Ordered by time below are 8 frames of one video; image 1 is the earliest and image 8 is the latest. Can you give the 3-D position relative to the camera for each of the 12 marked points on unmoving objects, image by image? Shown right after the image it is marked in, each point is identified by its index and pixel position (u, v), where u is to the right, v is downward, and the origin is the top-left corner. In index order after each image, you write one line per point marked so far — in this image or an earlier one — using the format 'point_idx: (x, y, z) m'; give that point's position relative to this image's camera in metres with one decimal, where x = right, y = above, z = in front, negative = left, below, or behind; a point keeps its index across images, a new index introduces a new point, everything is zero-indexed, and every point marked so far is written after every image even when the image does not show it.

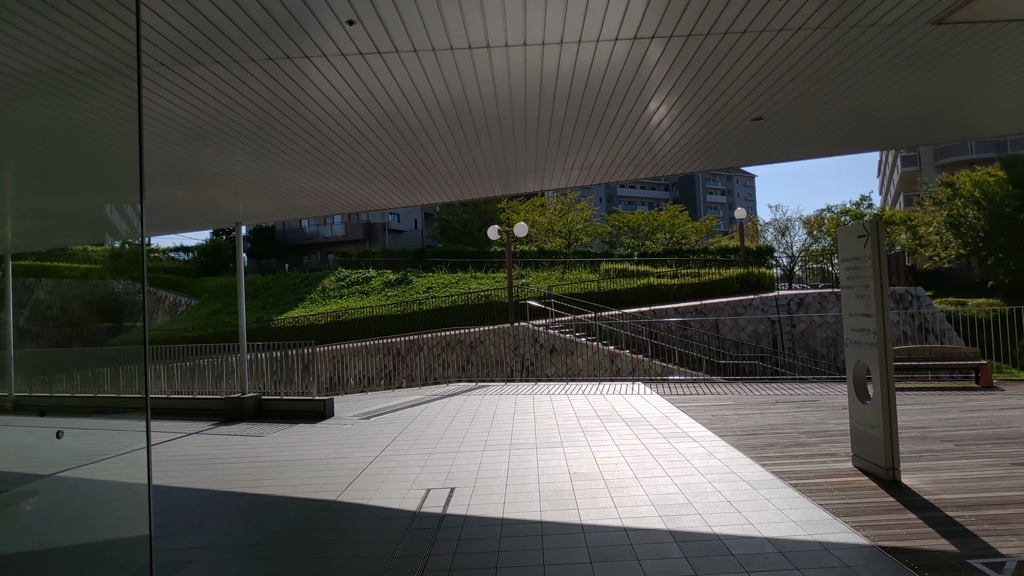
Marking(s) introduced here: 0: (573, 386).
0: (+0.8, -1.4, +9.9) m
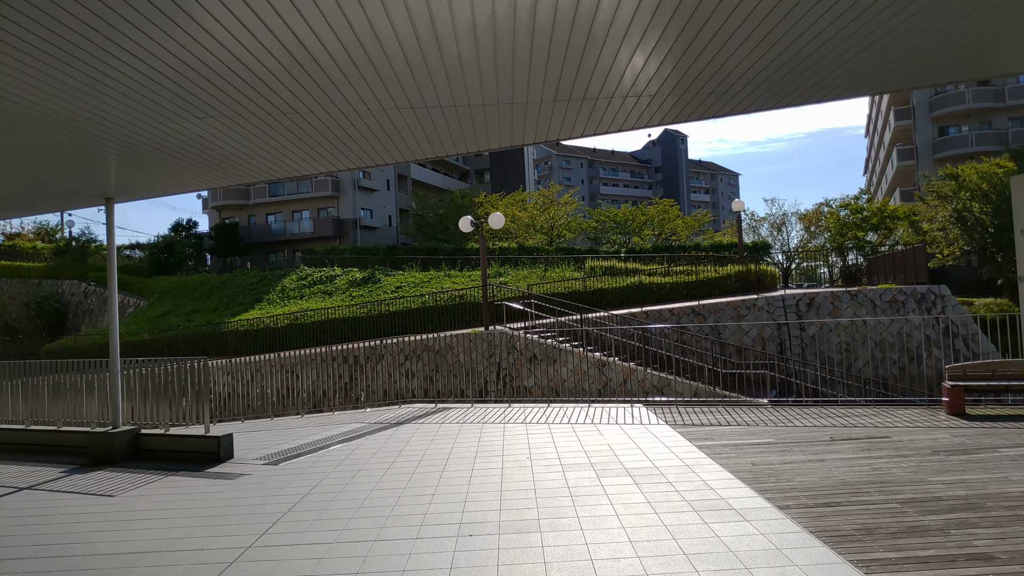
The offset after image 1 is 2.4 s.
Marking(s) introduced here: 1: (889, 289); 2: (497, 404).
0: (+0.4, -1.4, +7.9) m
1: (+8.1, 0.0, +15.4) m
2: (-0.2, -1.4, +8.6) m
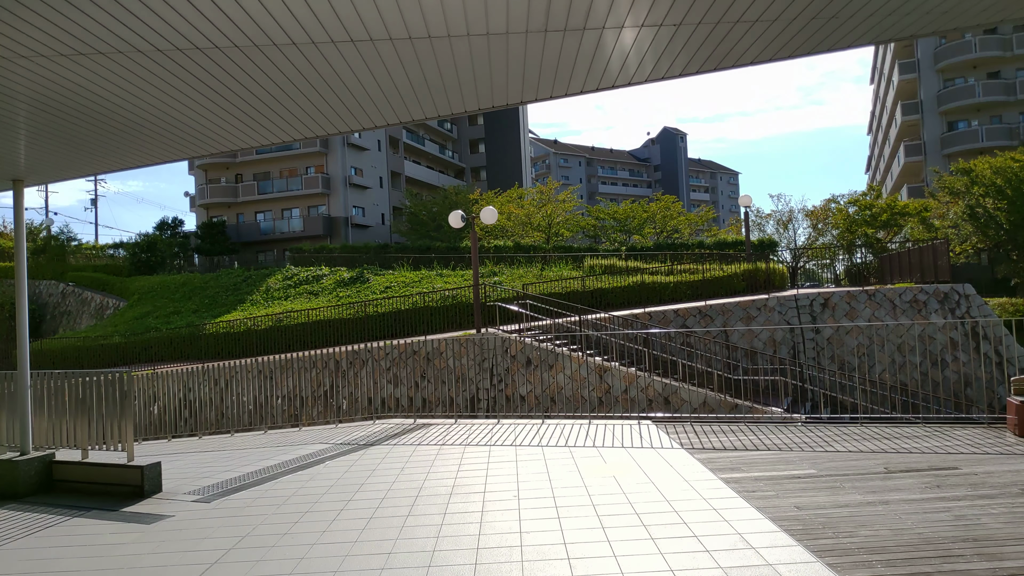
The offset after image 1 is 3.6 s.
0: (+0.3, -1.3, +6.8) m
1: (+7.9, 0.0, +14.3) m
2: (-0.3, -1.4, +7.5) m
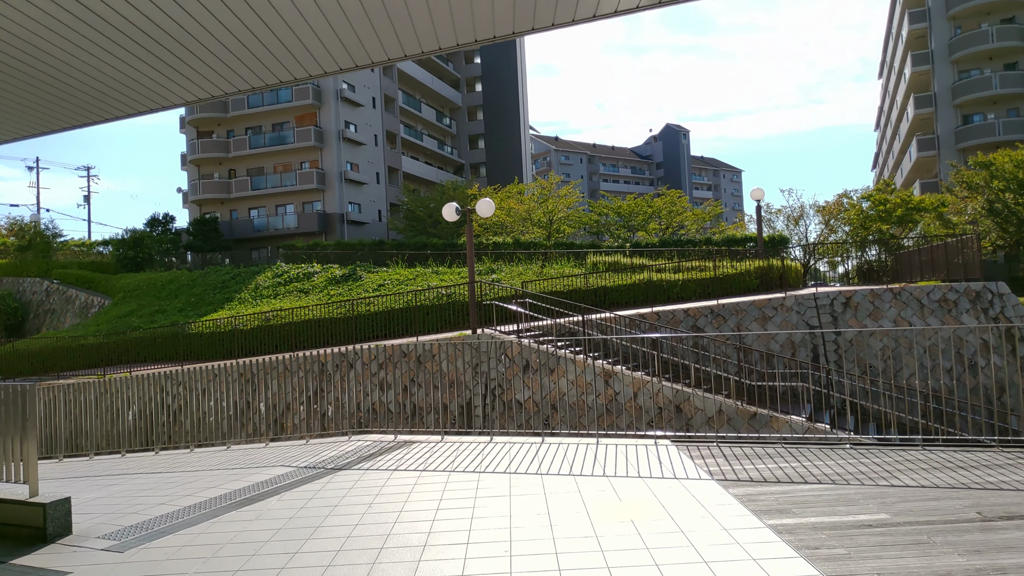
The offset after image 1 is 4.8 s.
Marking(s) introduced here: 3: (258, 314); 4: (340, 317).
0: (+0.3, -1.3, +5.9) m
1: (+7.9, 0.0, +13.4) m
2: (-0.3, -1.4, +6.6) m
3: (-6.2, -0.6, +17.7) m
4: (-4.0, -0.7, +16.9) m
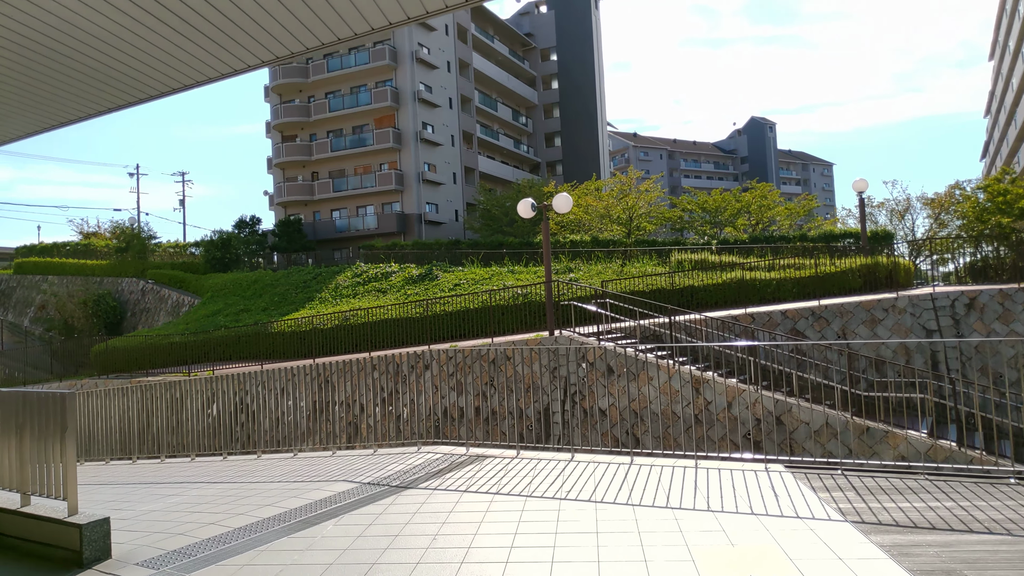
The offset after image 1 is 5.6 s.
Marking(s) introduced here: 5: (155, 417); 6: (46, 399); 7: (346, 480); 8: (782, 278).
0: (+0.9, -1.3, +5.1) m
1: (+9.3, 0.0, +11.8) m
2: (+0.3, -1.4, +5.9) m
3: (-4.3, -0.6, +17.7) m
4: (-2.2, -0.7, +16.6) m
5: (-4.9, -1.8, +9.8) m
6: (-2.5, -0.6, +3.9) m
7: (-1.3, -1.5, +5.5) m
8: (+5.9, +0.2, +15.7) m
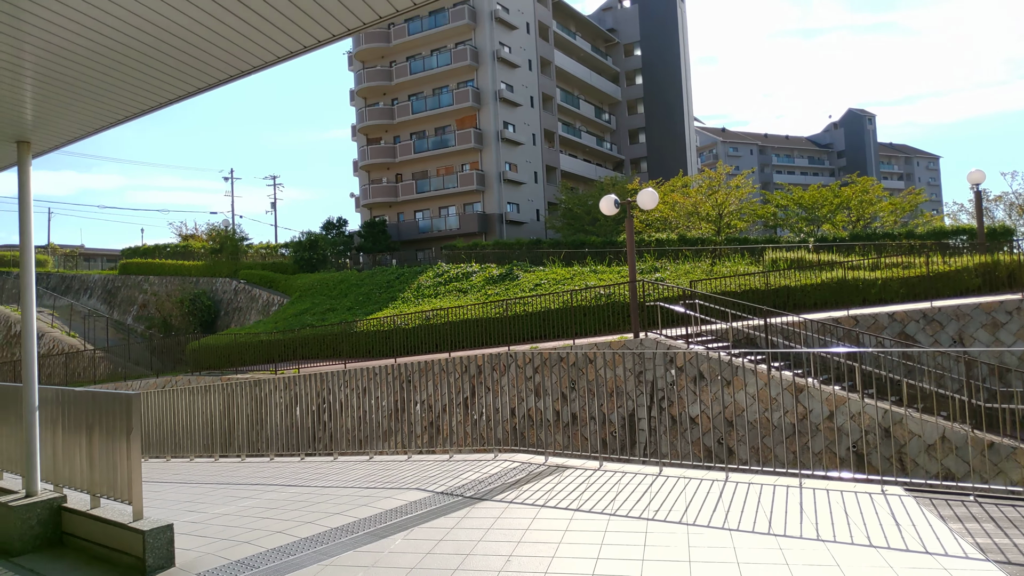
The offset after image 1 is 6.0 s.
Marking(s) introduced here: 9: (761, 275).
0: (+1.4, -1.3, +4.6) m
1: (+10.5, 0.0, +10.3) m
2: (+1.0, -1.4, +5.5) m
3: (-2.3, -0.6, +17.7) m
4: (-0.3, -0.7, +16.4) m
5: (-3.8, -1.8, +10.0) m
6: (-2.1, -0.6, +3.8) m
7: (-0.7, -1.5, +5.3) m
8: (+7.6, +0.2, +14.5) m
9: (+5.2, +0.3, +14.8) m
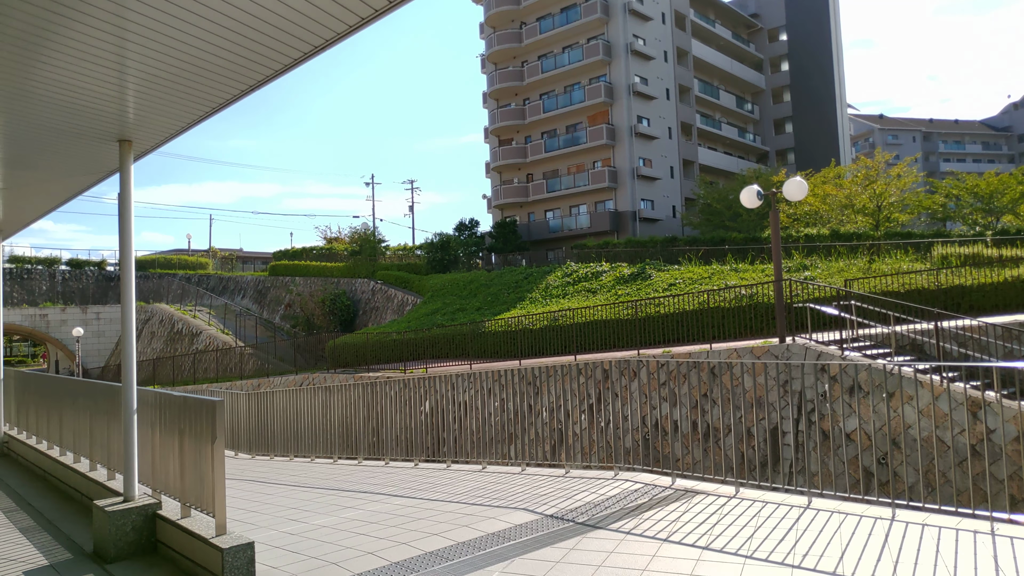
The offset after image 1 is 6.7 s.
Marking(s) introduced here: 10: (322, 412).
0: (+2.1, -1.3, +3.8) m
1: (+12.0, 0.0, +7.6) m
2: (+1.8, -1.4, +4.7) m
3: (+0.8, -0.6, +17.3) m
4: (+2.5, -0.7, +15.6) m
5: (-2.1, -1.8, +10.0) m
6: (-1.6, -0.6, +3.6) m
7: (+0.1, -1.5, +4.8) m
8: (+9.9, +0.2, +12.4) m
9: (+7.6, +0.3, +13.1) m
10: (-2.8, -1.8, +10.6) m
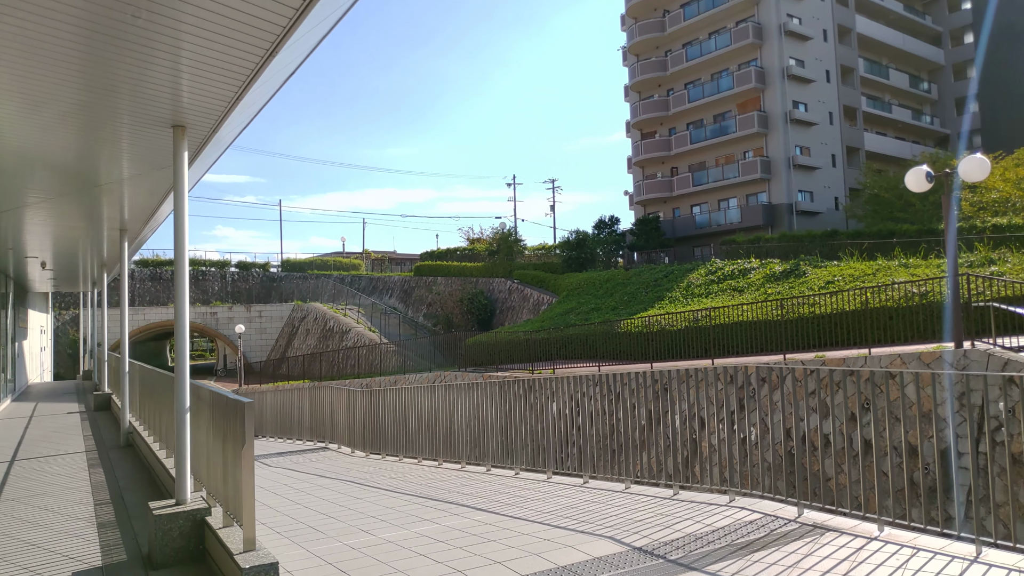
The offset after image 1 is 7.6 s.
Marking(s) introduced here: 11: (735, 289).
0: (+2.3, -1.2, +2.7) m
1: (+12.8, +0.1, +4.5) m
2: (+2.2, -1.3, +3.7) m
3: (+3.9, -0.6, +16.2) m
4: (+5.1, -0.6, +14.2) m
5: (-0.5, -1.7, +9.7) m
6: (-1.3, -0.6, +3.4) m
7: (+0.6, -1.4, +4.1) m
8: (+11.8, +0.3, +9.5) m
9: (+9.7, +0.3, +10.7) m
10: (-1.0, -1.8, +10.4) m
11: (+6.0, 0.0, +19.4) m
